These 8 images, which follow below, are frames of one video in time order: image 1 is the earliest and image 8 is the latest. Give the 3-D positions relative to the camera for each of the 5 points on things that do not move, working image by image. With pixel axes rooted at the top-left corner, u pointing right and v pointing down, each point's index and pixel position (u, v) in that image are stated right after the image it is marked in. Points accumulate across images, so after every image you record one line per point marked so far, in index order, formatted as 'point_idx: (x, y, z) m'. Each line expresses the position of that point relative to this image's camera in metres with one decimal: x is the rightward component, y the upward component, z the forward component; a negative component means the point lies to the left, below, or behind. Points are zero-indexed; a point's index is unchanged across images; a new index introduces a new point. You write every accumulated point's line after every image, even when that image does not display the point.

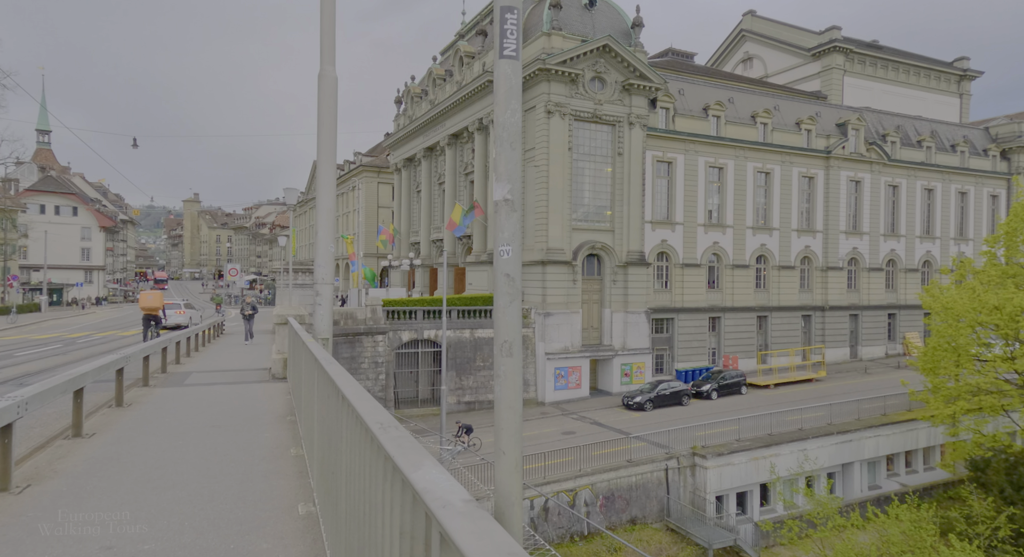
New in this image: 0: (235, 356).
0: (-5.7, -1.6, +12.4) m
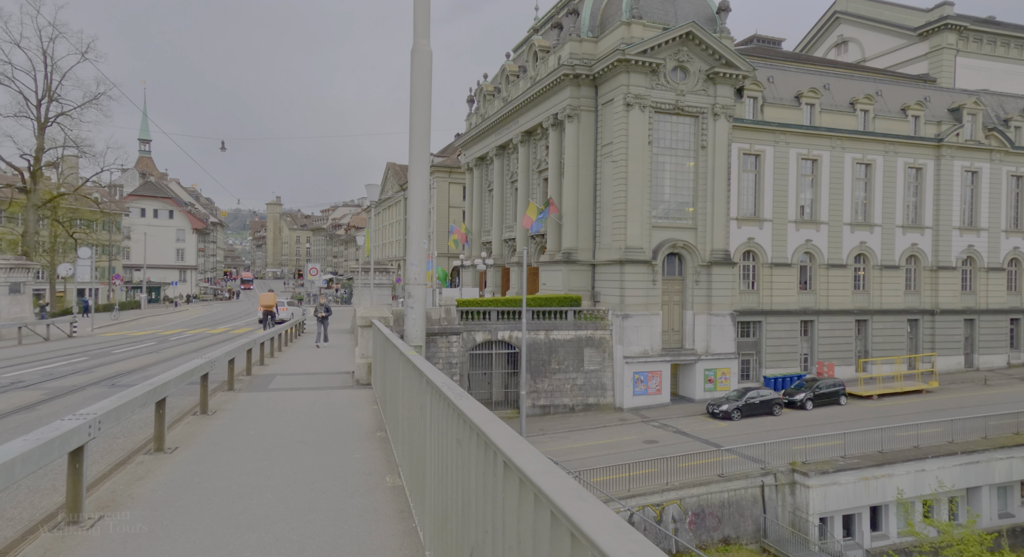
0: (-3.9, -1.6, +12.1) m
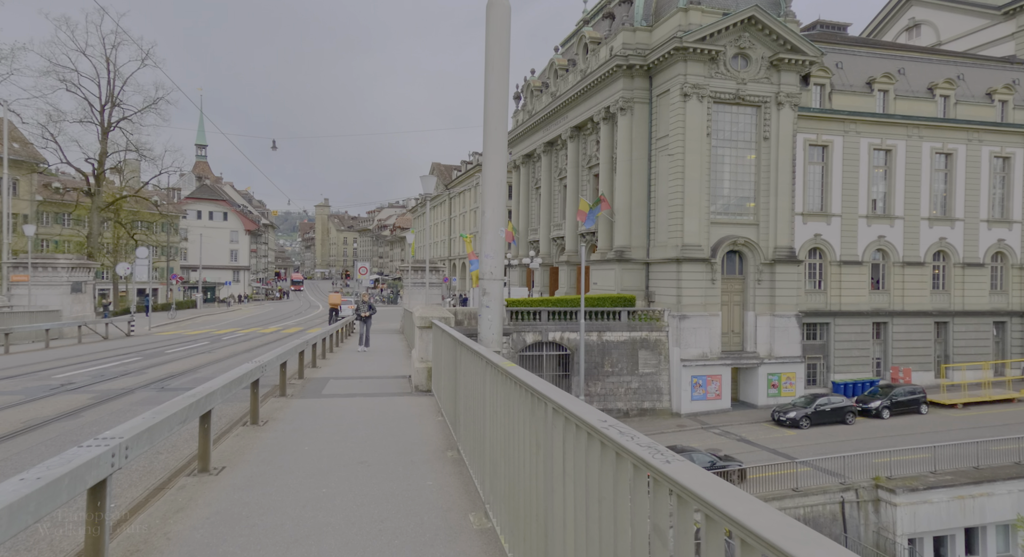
0: (-2.7, -1.6, +11.5) m
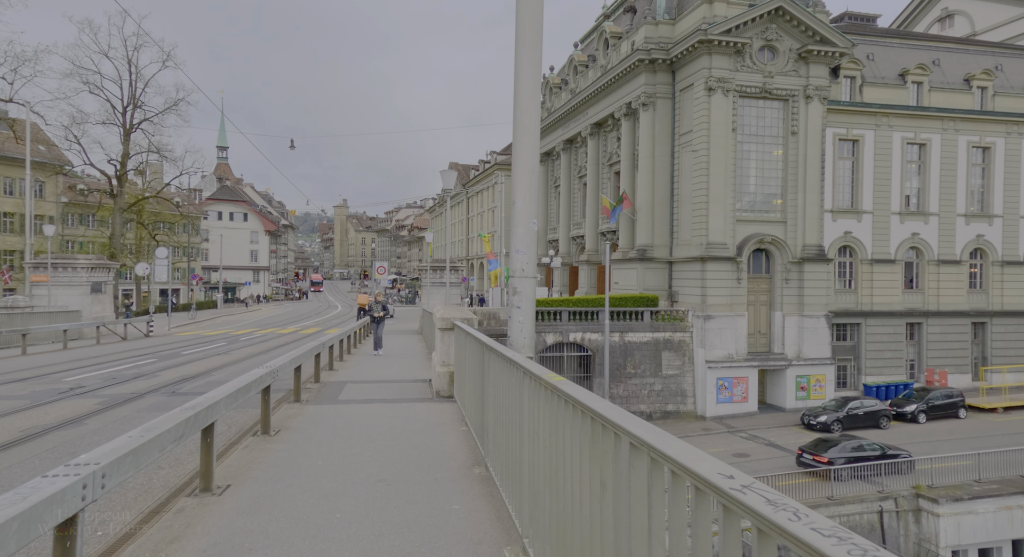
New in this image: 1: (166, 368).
0: (-2.3, -1.6, +11.0) m
1: (-6.6, -1.7, +11.3) m
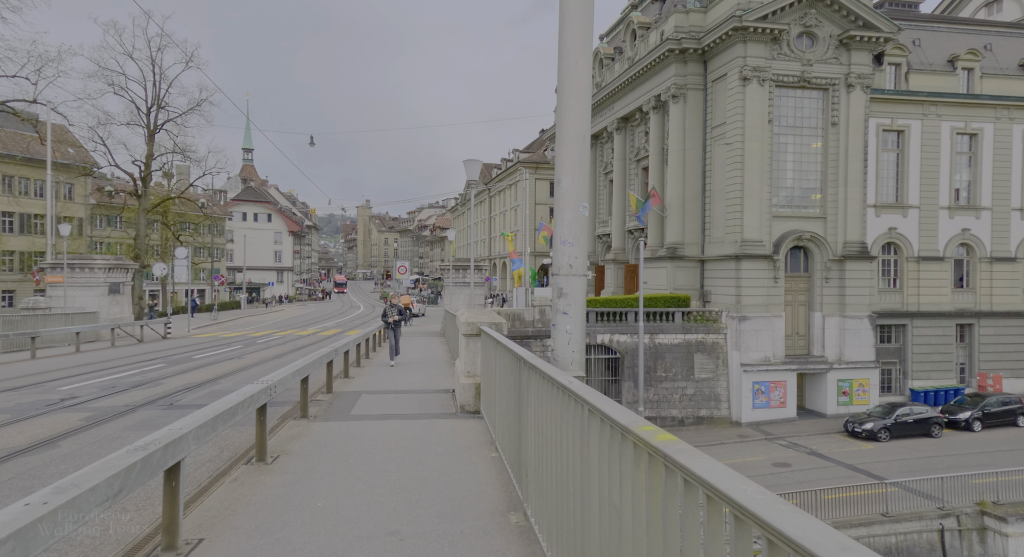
0: (-1.8, -1.6, +10.2) m
1: (-6.0, -1.7, +10.6) m
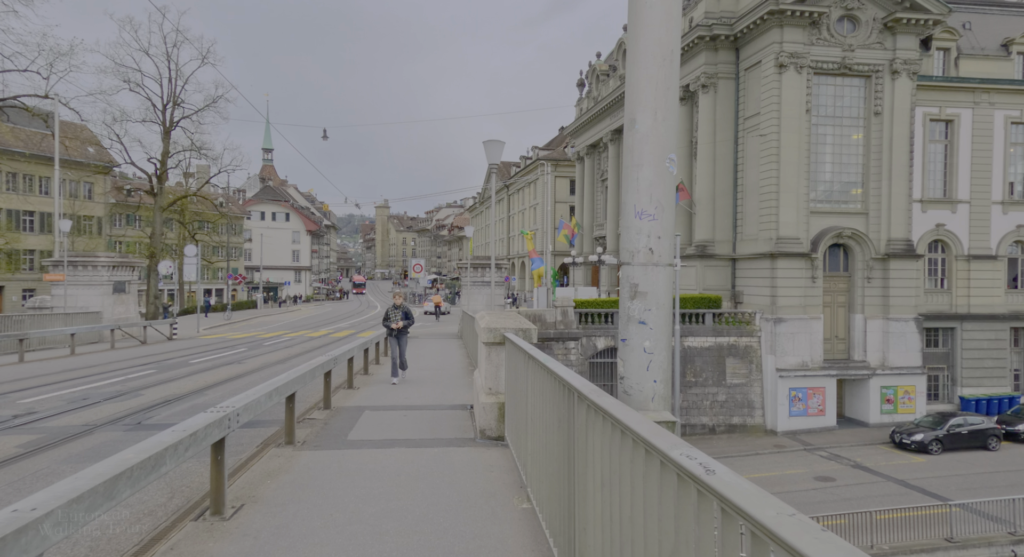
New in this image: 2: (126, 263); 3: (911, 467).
0: (-1.4, -1.6, +9.0) m
1: (-5.6, -1.7, +9.6) m
2: (-12.9, +0.5, +19.9) m
3: (+13.1, -6.2, +19.6) m
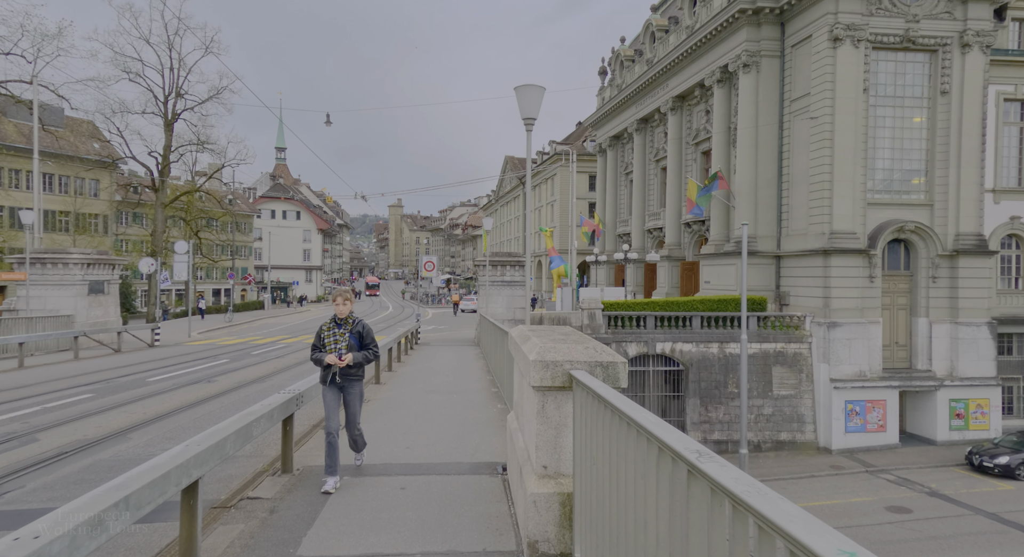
0: (-0.9, -1.5, +6.6) m
1: (-5.1, -1.6, +7.3) m
2: (-12.1, +0.6, +17.8) m
3: (+13.8, -6.2, +16.9) m
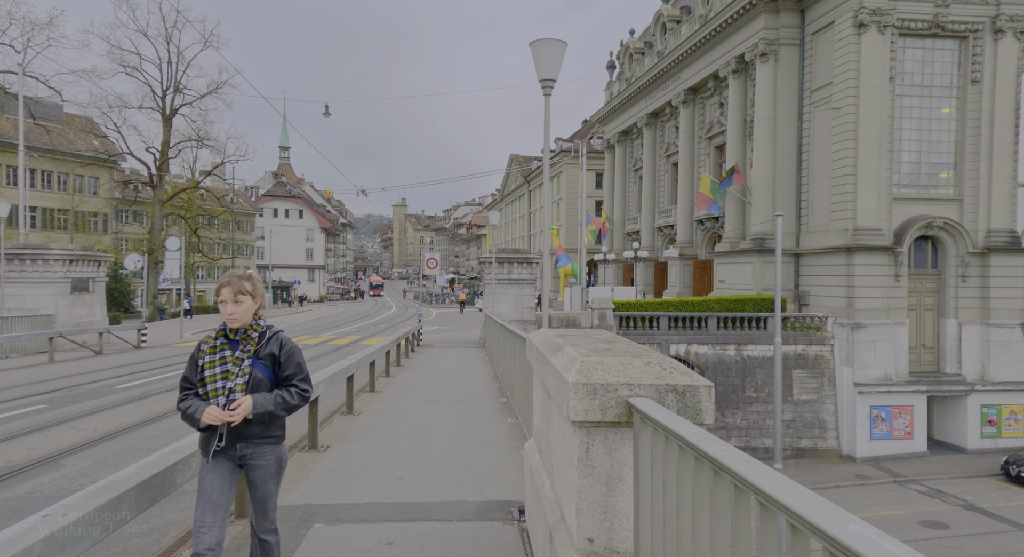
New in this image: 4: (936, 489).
0: (-0.8, -1.5, +5.5) m
1: (-5.0, -1.6, +6.3) m
2: (-11.9, +0.6, +16.8) m
3: (+14.0, -6.1, +15.7) m
4: (+12.6, -6.3, +17.8) m
